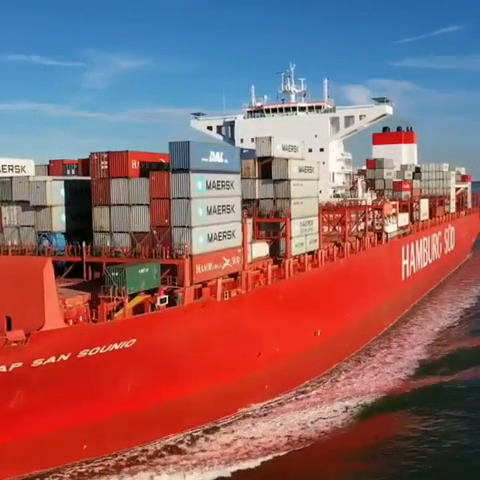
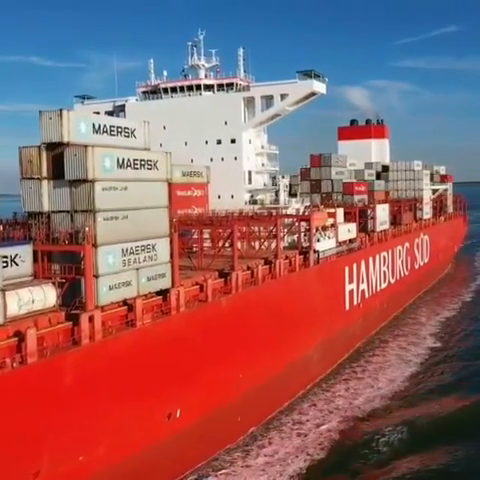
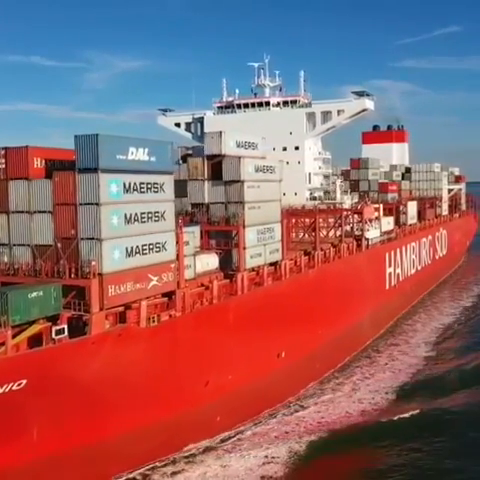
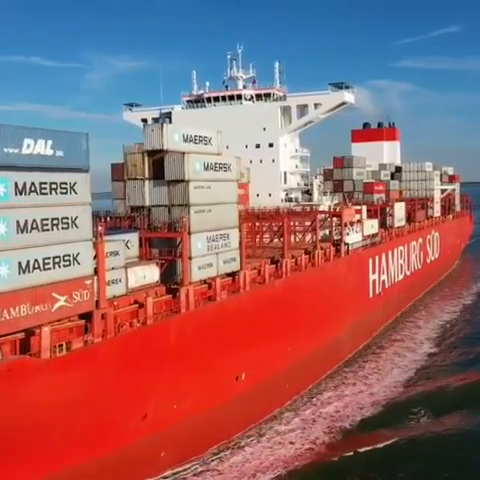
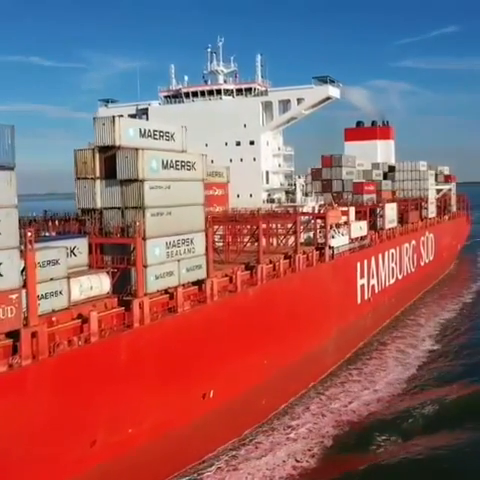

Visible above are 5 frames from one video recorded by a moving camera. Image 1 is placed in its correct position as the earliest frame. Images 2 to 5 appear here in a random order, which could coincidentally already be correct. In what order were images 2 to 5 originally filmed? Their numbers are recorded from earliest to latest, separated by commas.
3, 4, 5, 2
